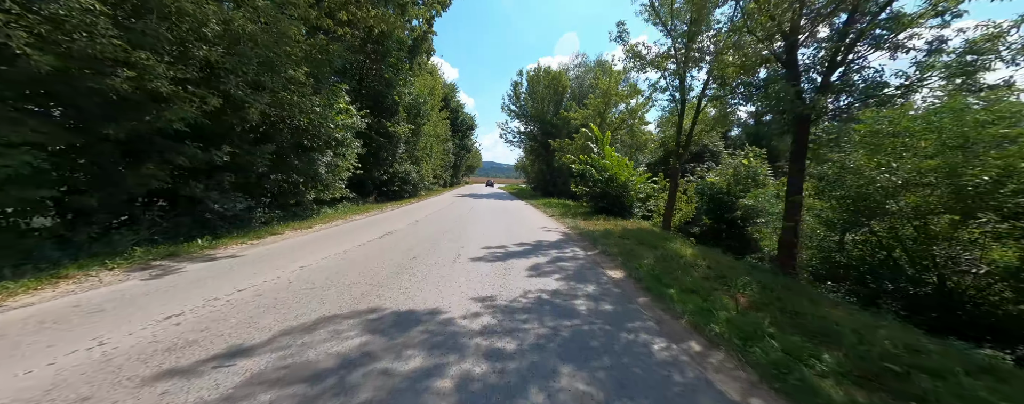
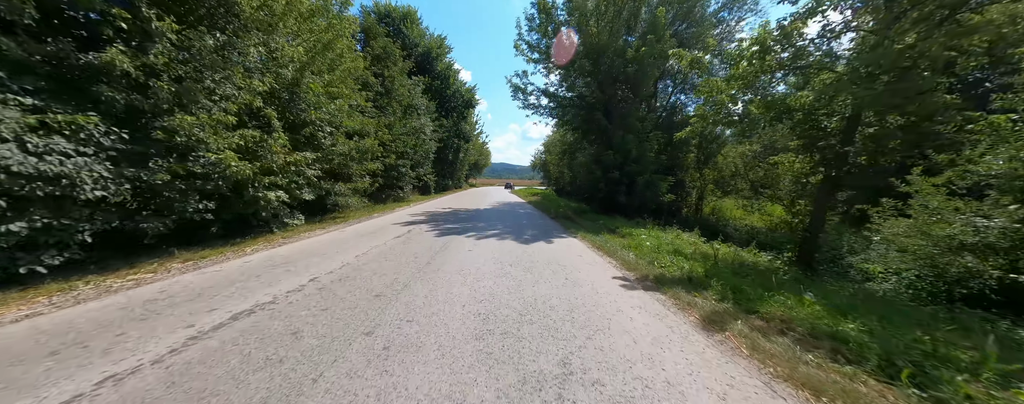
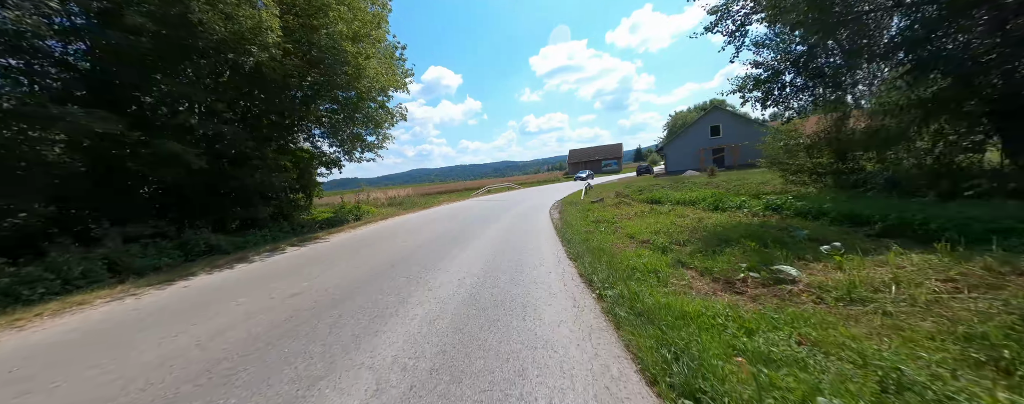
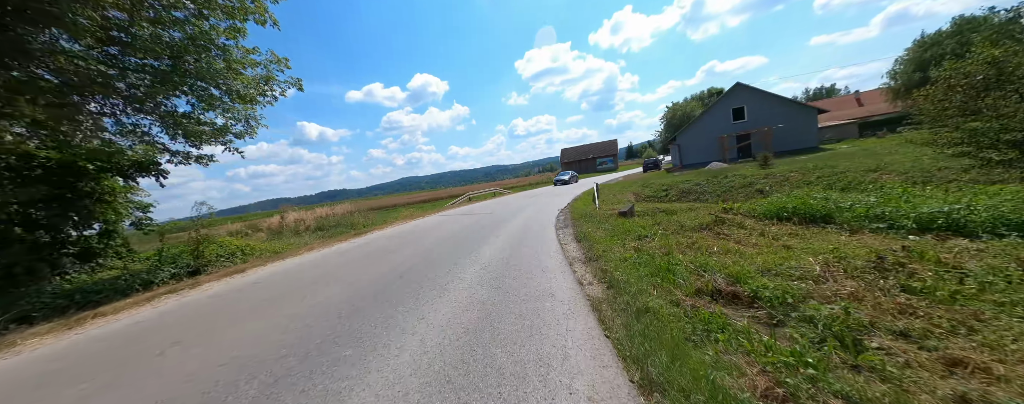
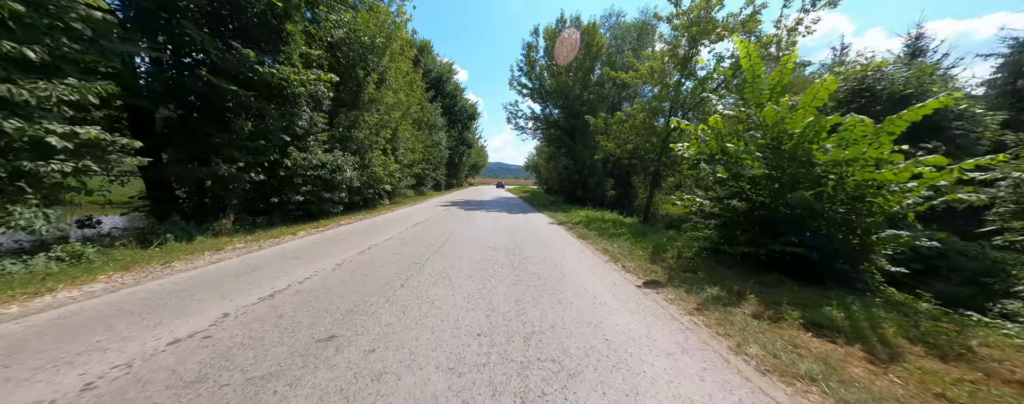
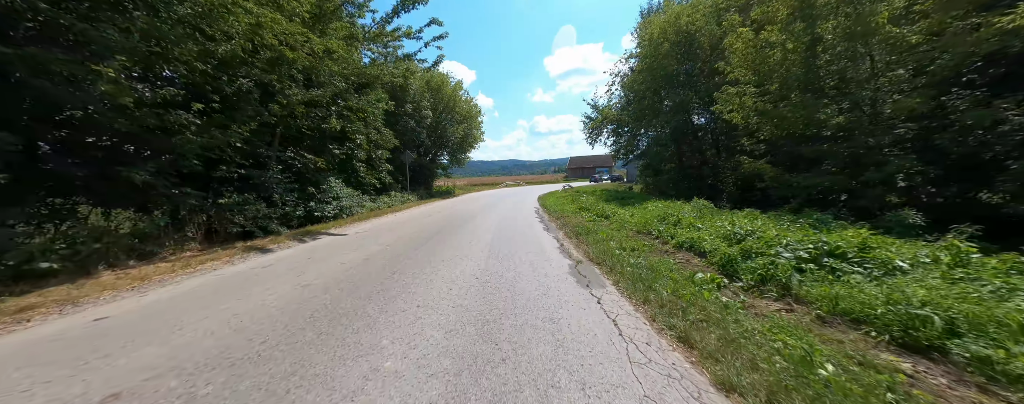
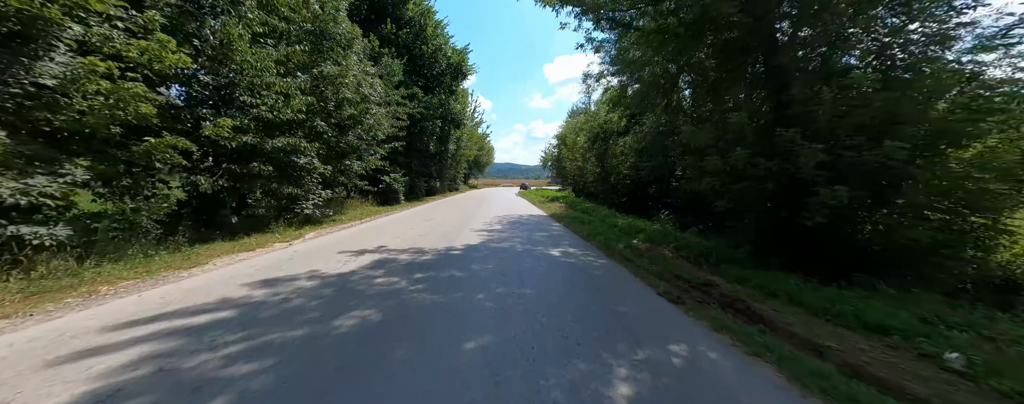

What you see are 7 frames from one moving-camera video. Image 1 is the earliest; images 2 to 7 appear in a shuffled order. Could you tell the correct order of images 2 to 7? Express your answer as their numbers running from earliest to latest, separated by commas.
5, 2, 7, 6, 3, 4
